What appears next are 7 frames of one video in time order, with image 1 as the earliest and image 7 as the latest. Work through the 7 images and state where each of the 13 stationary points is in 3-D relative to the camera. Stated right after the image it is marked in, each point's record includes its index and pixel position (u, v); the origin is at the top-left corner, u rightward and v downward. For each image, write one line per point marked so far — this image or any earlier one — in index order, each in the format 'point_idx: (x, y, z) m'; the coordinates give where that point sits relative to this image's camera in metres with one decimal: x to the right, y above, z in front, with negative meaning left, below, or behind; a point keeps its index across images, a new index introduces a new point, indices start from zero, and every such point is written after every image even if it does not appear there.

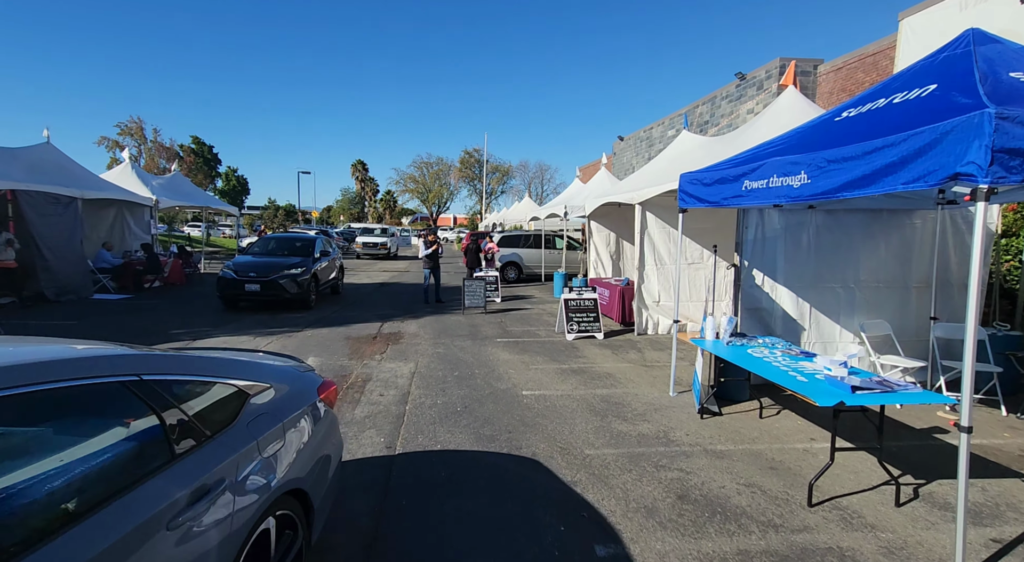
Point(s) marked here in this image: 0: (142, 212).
0: (-11.7, +2.2, +17.2) m
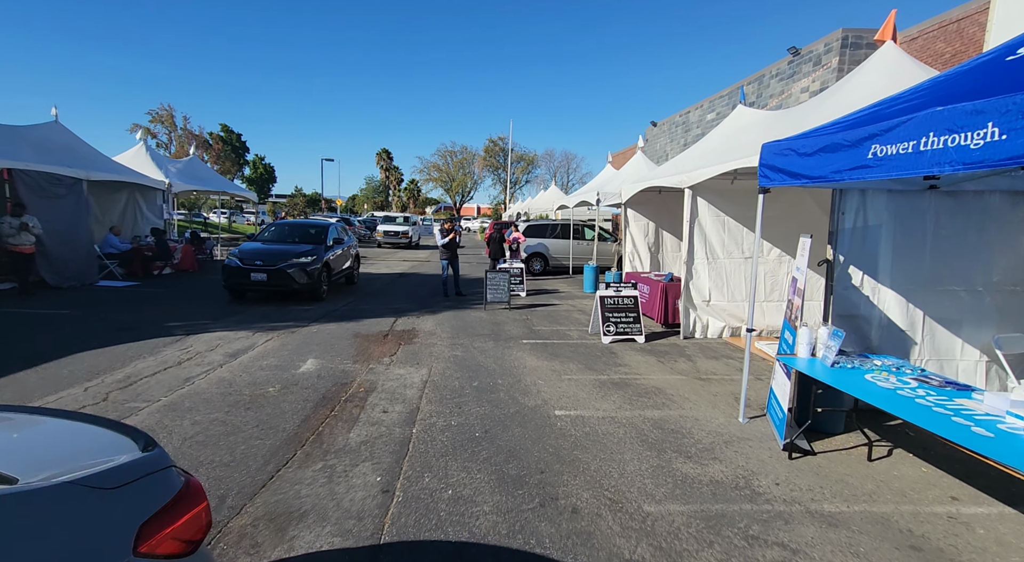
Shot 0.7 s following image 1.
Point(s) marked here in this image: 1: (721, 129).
0: (-10.8, +2.6, +16.5) m
1: (+3.8, +2.7, +9.9) m
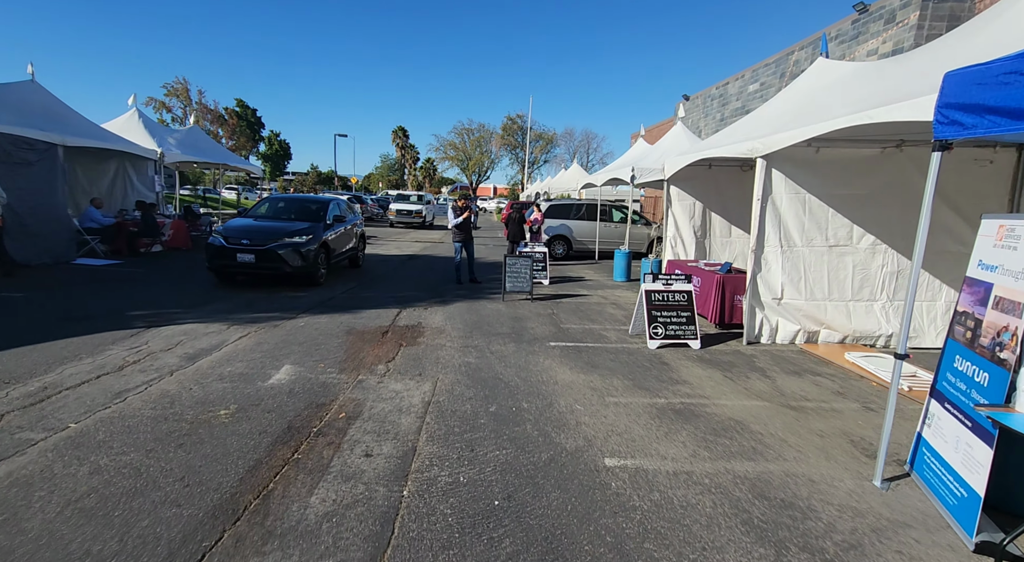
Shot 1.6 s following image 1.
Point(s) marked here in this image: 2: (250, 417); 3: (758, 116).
0: (-10.2, +3.2, +15.2) m
1: (+4.2, +2.8, +8.3) m
2: (-2.0, -1.0, +4.1) m
3: (+4.0, +2.7, +8.9) m
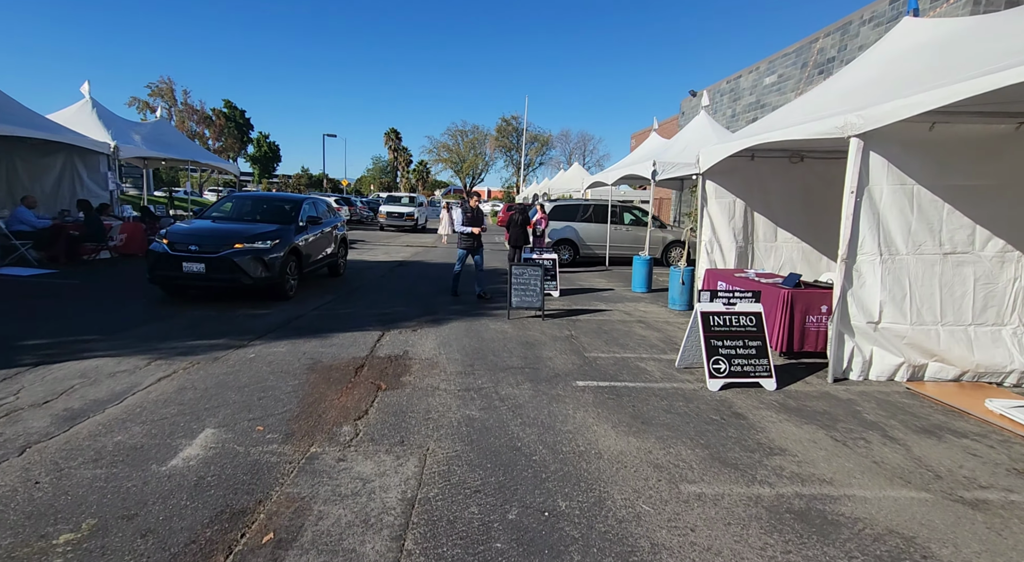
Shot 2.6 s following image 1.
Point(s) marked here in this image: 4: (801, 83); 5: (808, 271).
0: (-10.2, +2.9, +13.5) m
1: (+4.3, +2.6, +6.7) m
2: (-1.8, -1.2, +2.4) m
3: (+4.1, +2.5, +7.3) m
4: (+10.3, +7.1, +19.5) m
5: (+5.0, +0.2, +9.2) m
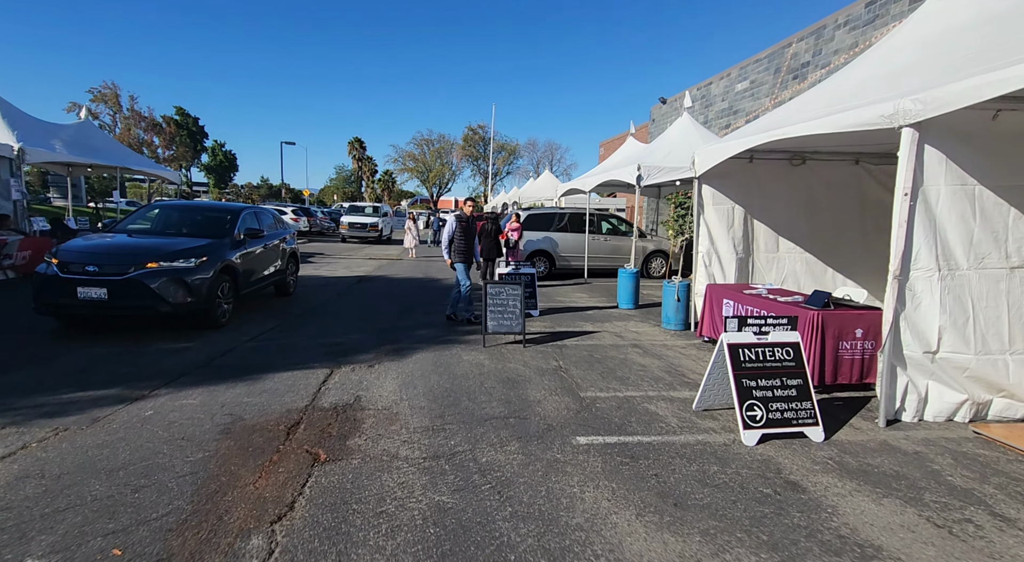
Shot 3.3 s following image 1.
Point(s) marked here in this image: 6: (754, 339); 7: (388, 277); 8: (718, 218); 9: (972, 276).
0: (-10.9, +2.4, +11.8) m
1: (+4.0, +2.5, +5.8) m
2: (-1.8, -1.4, +1.2) m
3: (+3.7, +2.3, +6.4) m
4: (+9.2, +6.7, +19.1) m
5: (+4.6, -0.1, +8.4) m
6: (+1.9, -0.4, +4.2) m
7: (-3.0, +0.1, +13.0) m
8: (+3.0, +0.9, +7.9) m
9: (+3.6, 0.0, +4.2) m
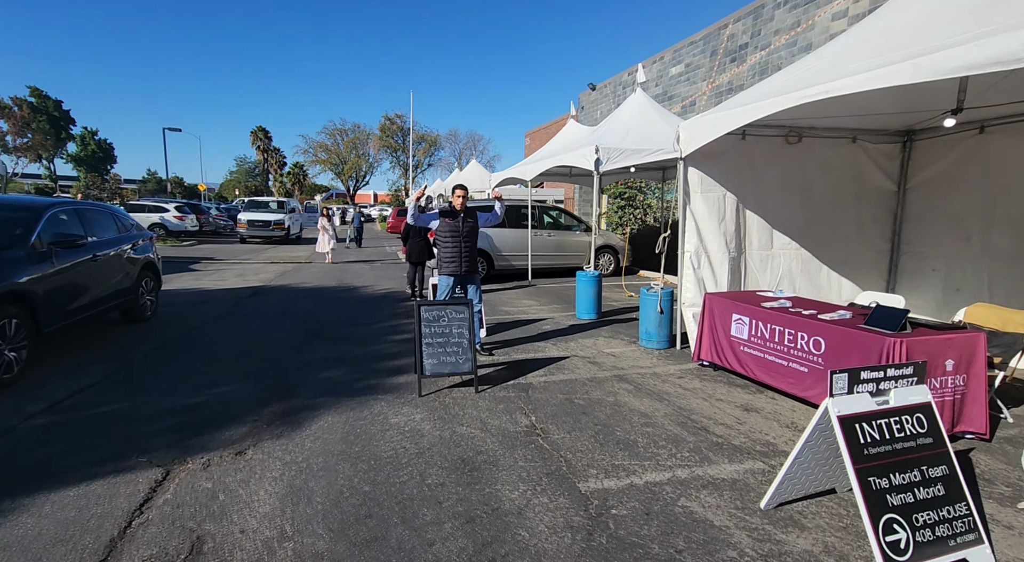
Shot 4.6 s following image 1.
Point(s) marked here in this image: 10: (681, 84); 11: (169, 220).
0: (-12.0, +2.0, +8.3) m
1: (+3.5, +2.4, +4.4) m
2: (-1.4, -1.7, -0.9) m
3: (+3.2, +2.2, +5.0) m
4: (+6.7, +7.0, +18.2) m
5: (+3.9, -0.1, +7.1) m
6: (+1.7, -0.6, +2.6) m
7: (-4.3, -0.1, +10.6) m
8: (+2.3, +0.8, +6.4) m
9: (+3.4, 0.0, +2.8) m
10: (+6.1, +7.1, +19.8) m
11: (-11.6, +2.0, +18.4) m
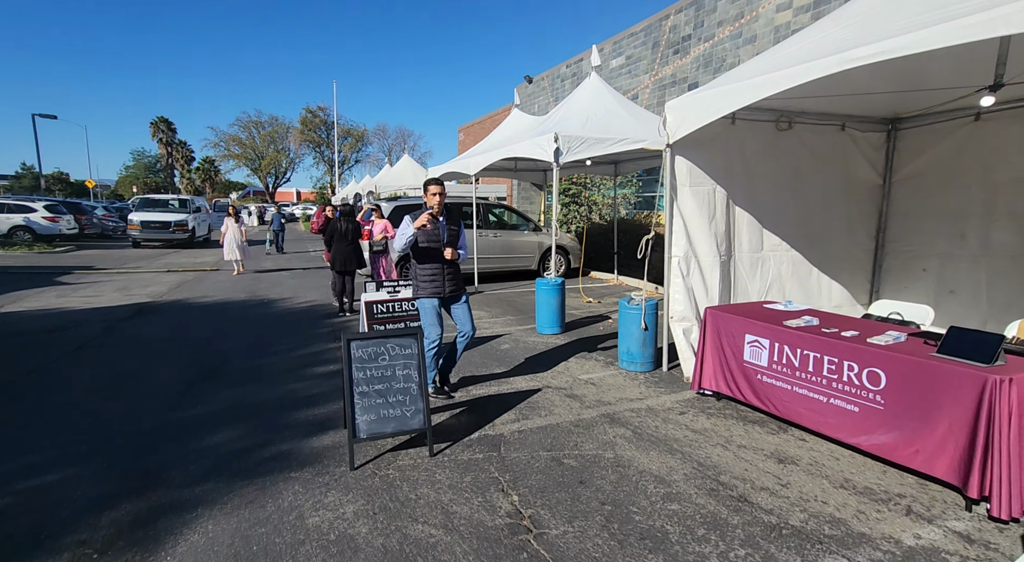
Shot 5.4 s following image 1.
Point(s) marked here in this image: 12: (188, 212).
0: (-12.6, +1.6, +5.5) m
1: (+3.3, +2.3, +3.6) m
2: (-0.9, -1.9, -2.3) m
3: (+2.9, +2.1, +4.1) m
4: (+4.6, +7.0, +17.6) m
5: (+3.3, -0.1, +6.3) m
6: (+1.8, -0.7, +1.5) m
7: (-5.2, -0.3, +8.8) m
8: (+1.8, +0.8, +5.4) m
9: (+3.4, -0.1, +2.0) m
10: (+3.8, +7.2, +19.1) m
11: (-13.5, +1.7, +15.6) m
12: (-10.8, +2.3, +18.1) m
